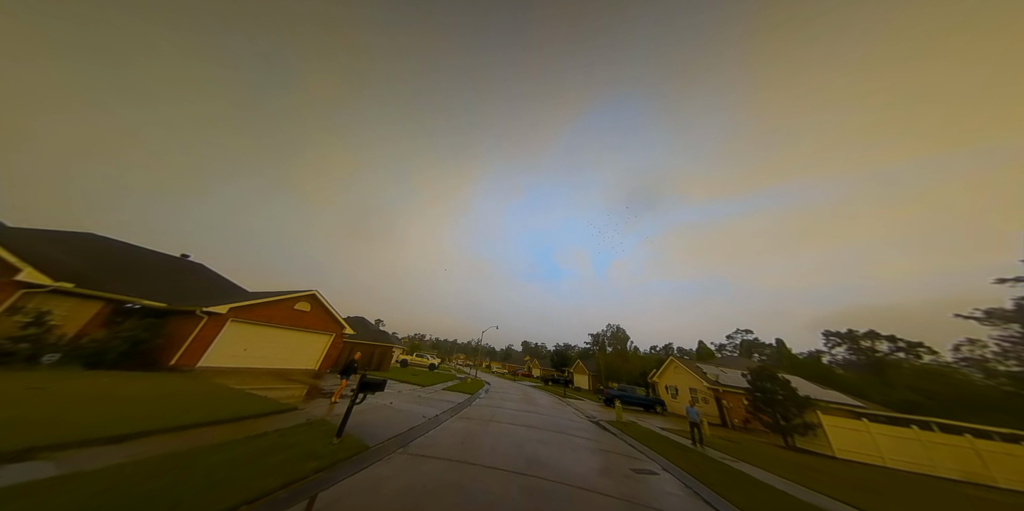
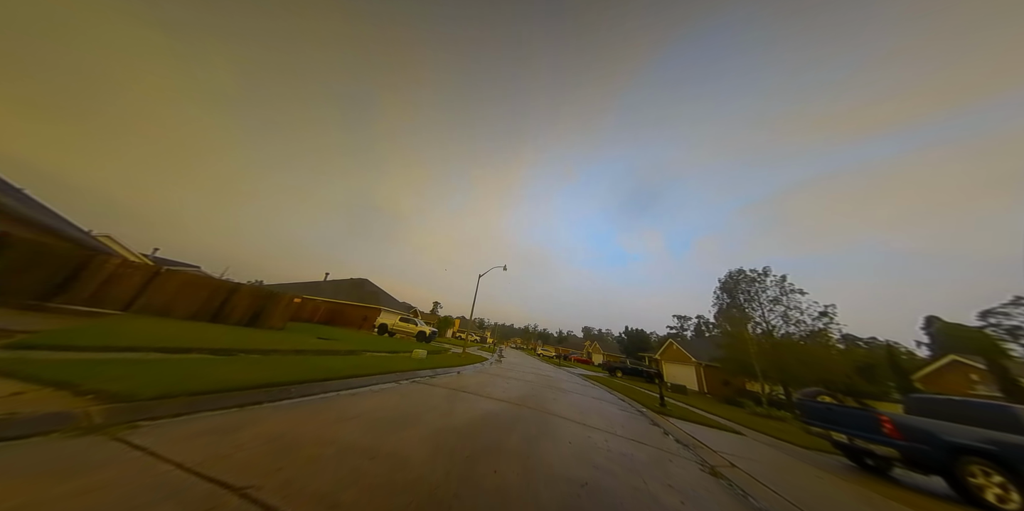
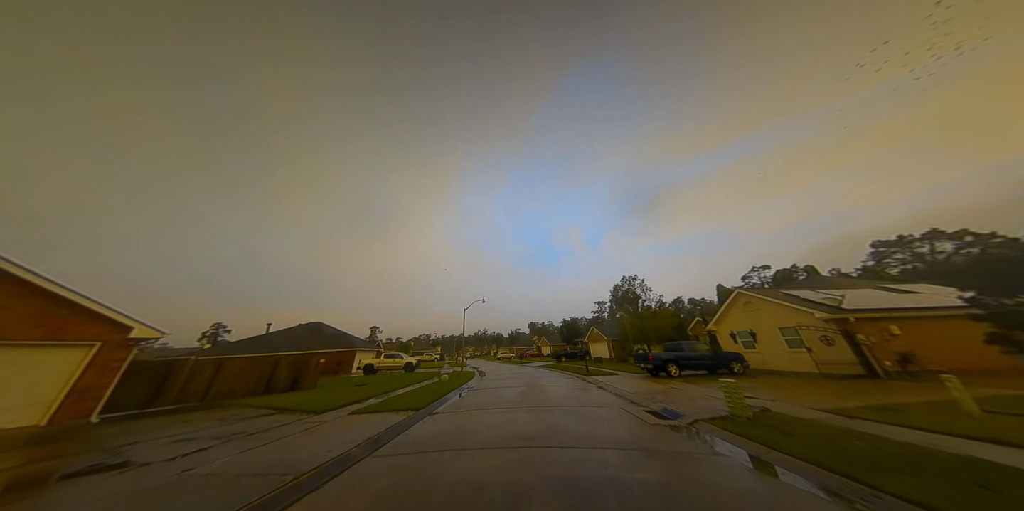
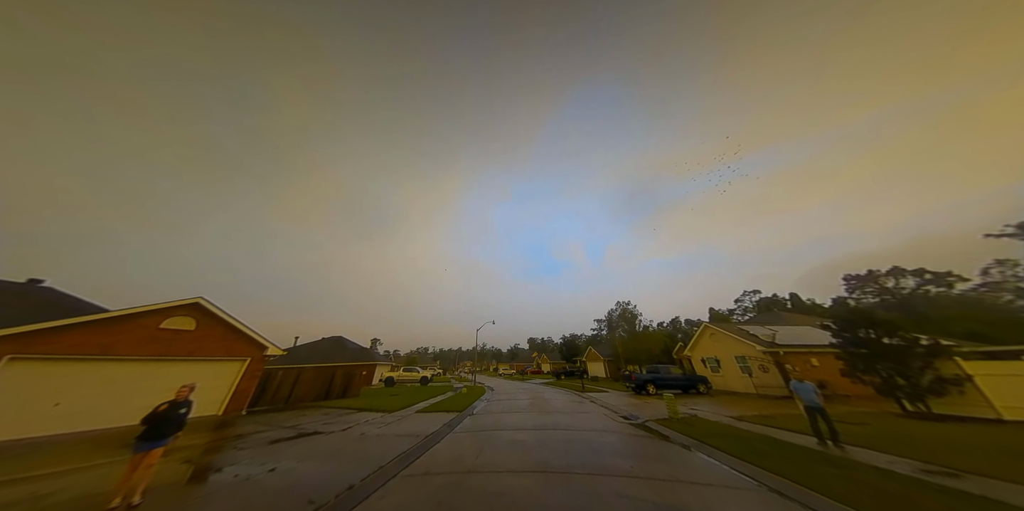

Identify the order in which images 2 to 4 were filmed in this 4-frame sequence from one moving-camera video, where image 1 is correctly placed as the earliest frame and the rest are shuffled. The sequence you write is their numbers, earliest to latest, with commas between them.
4, 3, 2
